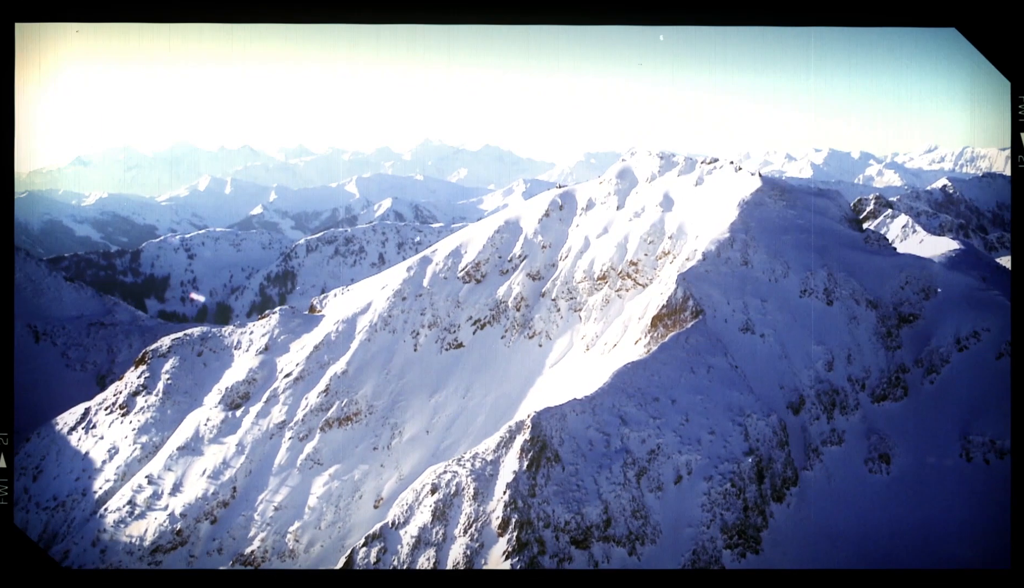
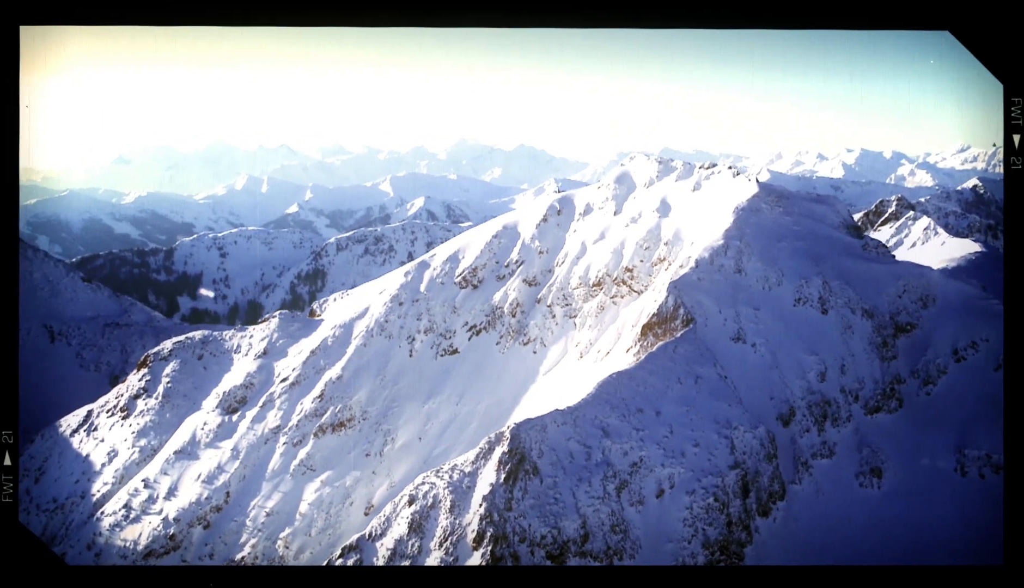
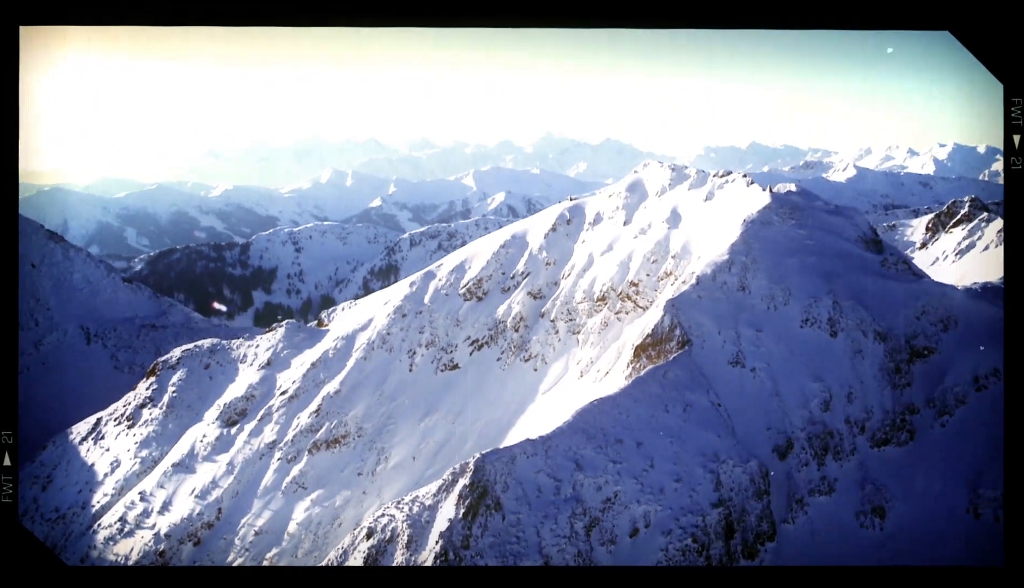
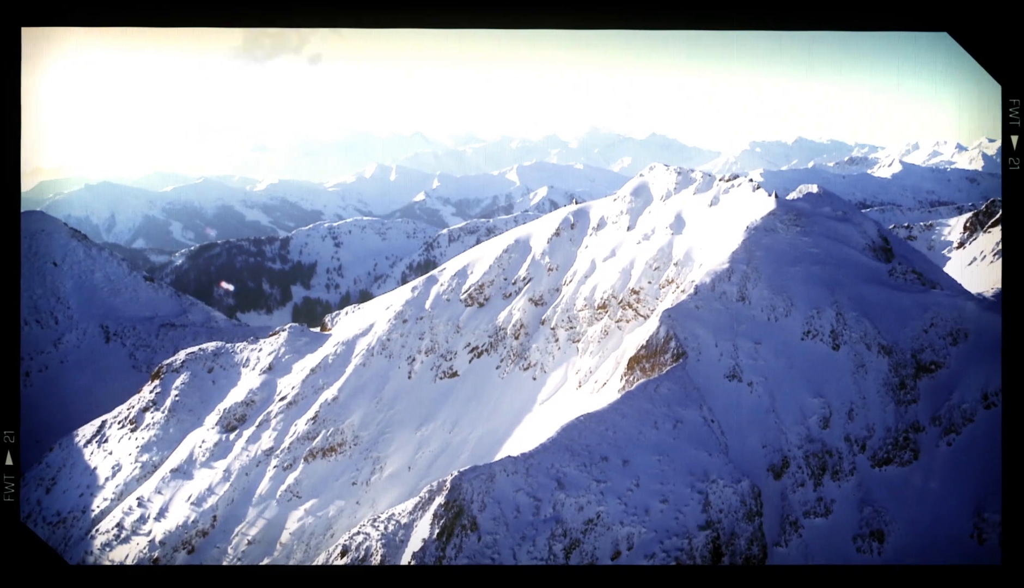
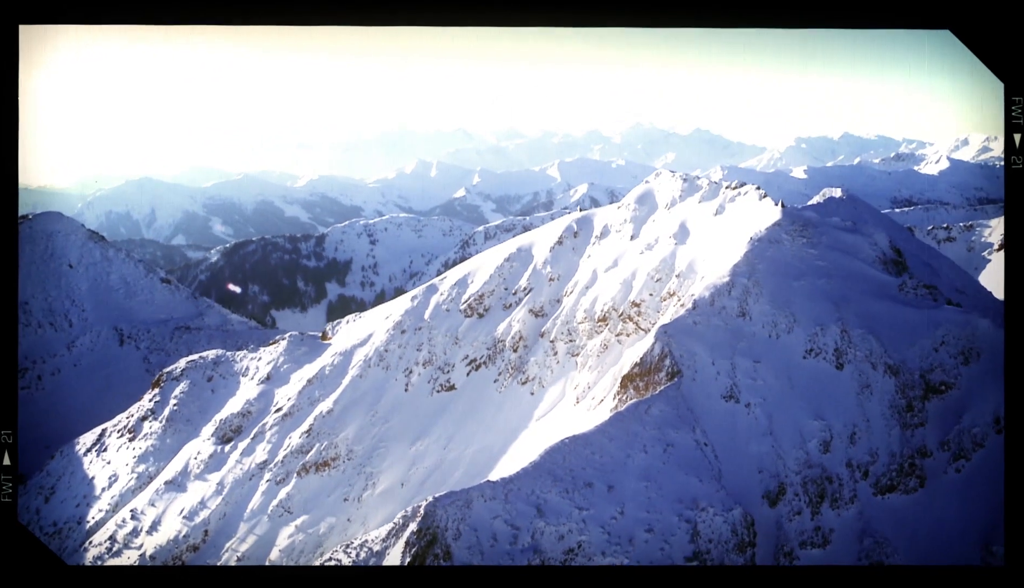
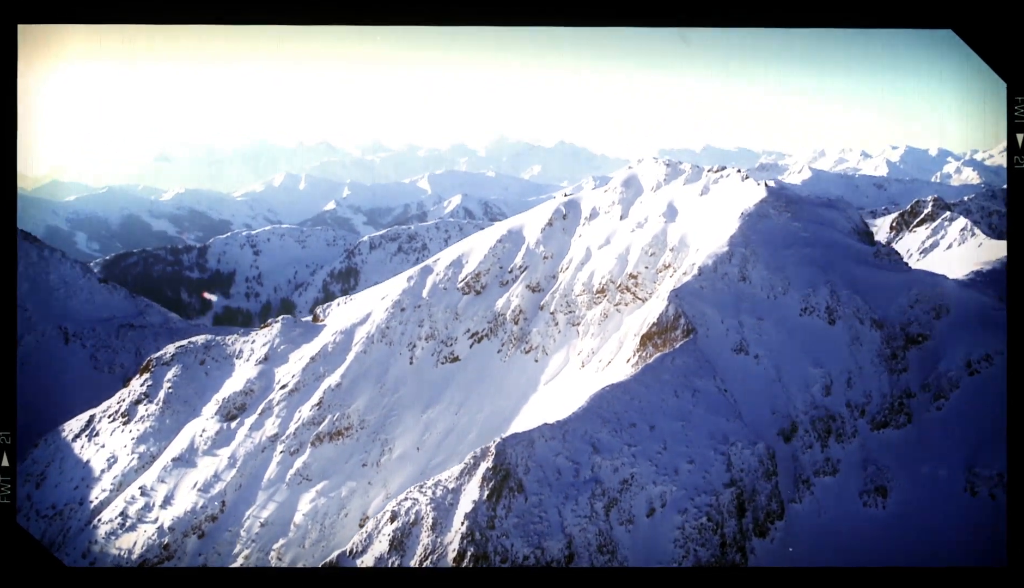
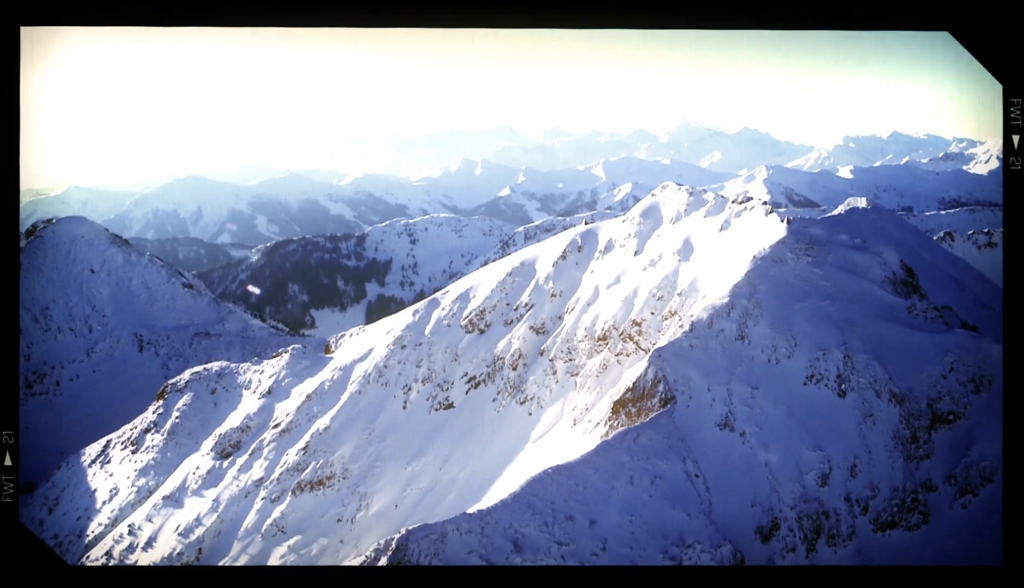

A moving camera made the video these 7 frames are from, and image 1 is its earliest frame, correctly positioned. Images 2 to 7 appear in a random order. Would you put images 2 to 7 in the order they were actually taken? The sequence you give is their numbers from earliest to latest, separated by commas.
2, 6, 3, 4, 5, 7
